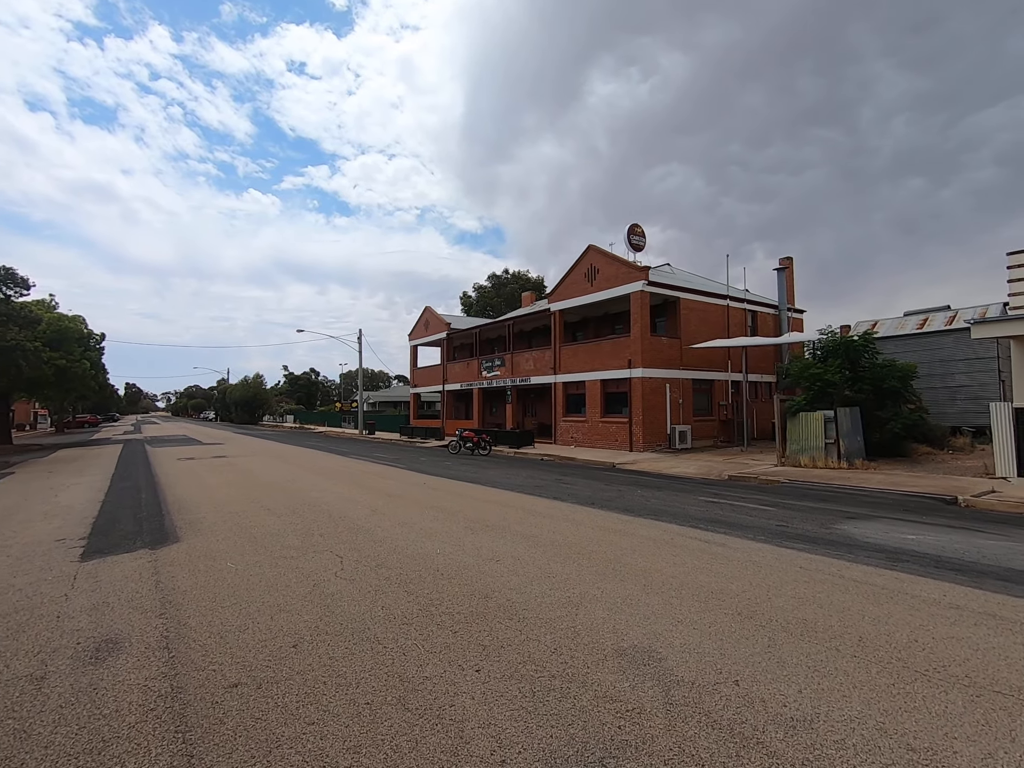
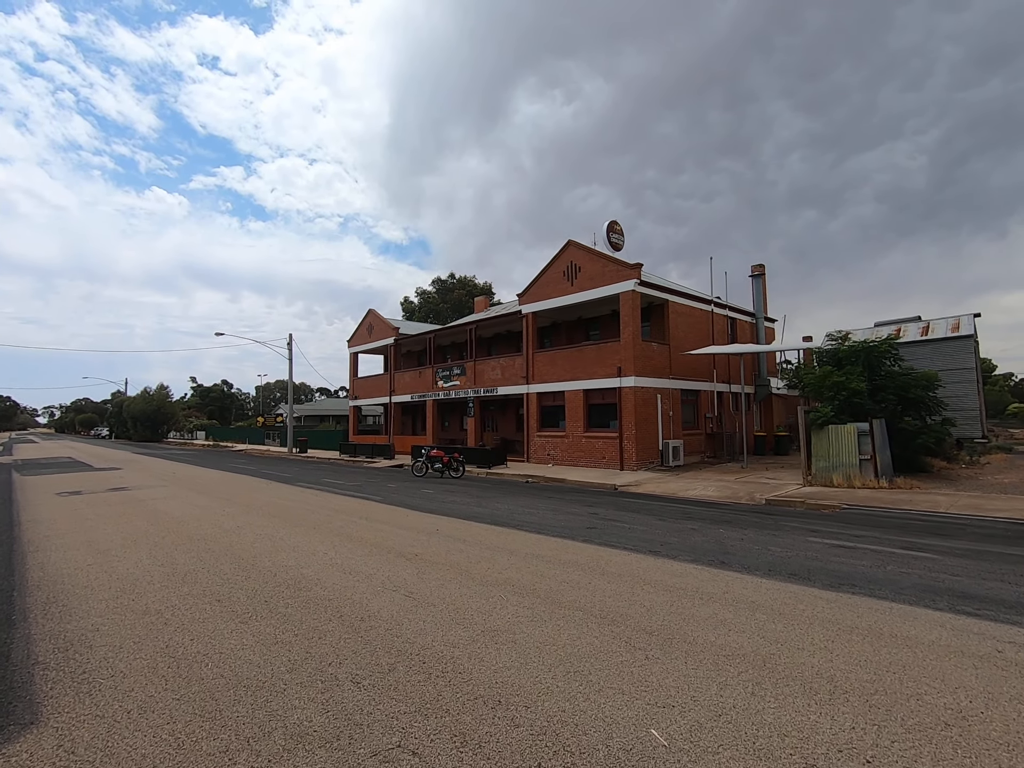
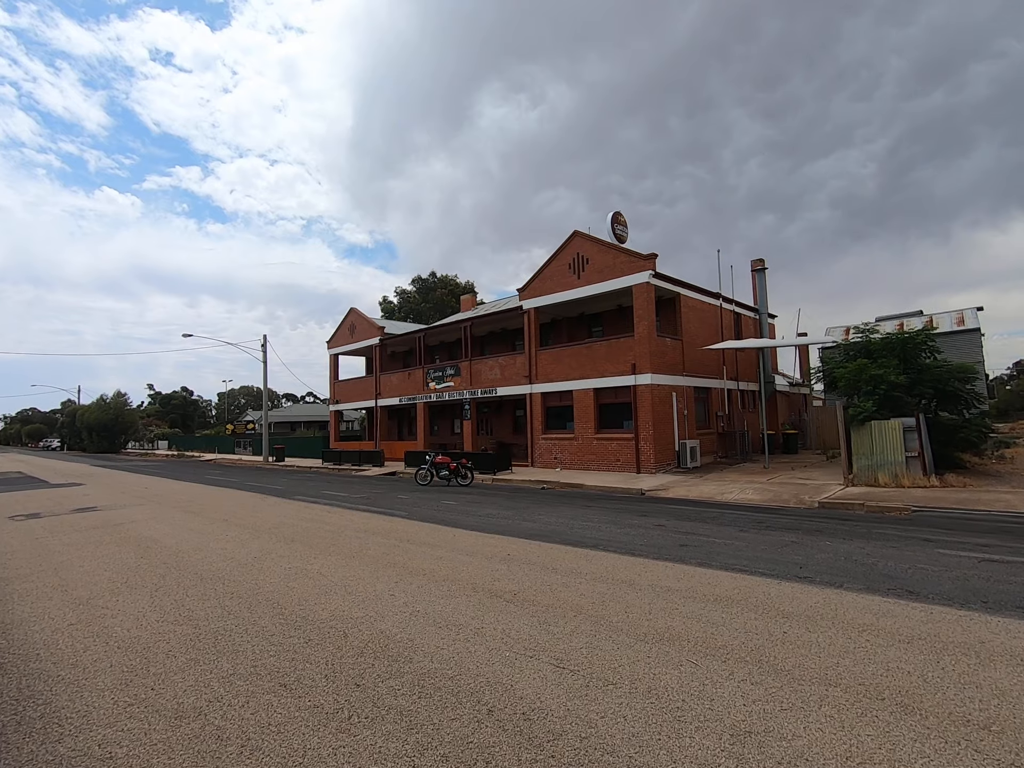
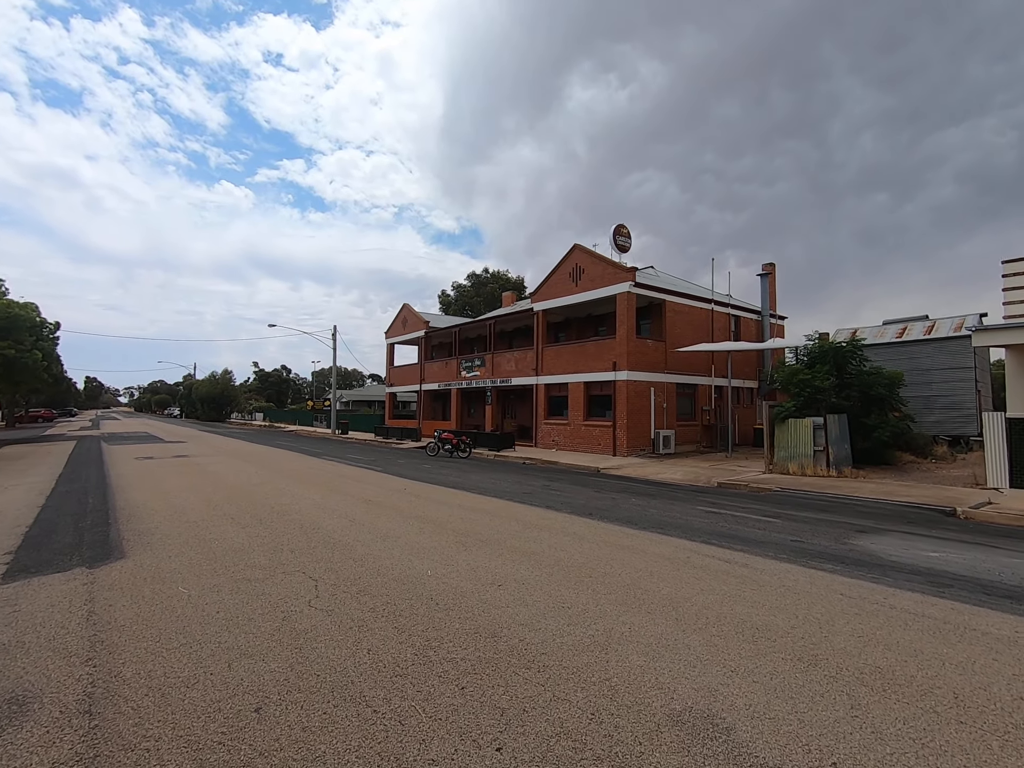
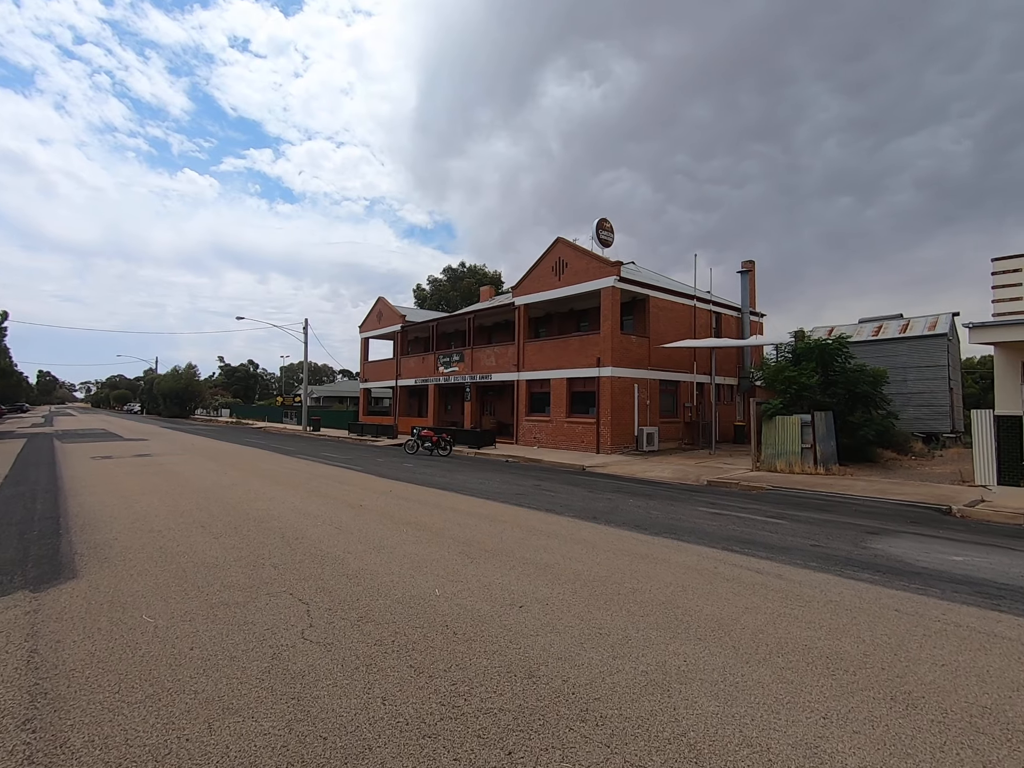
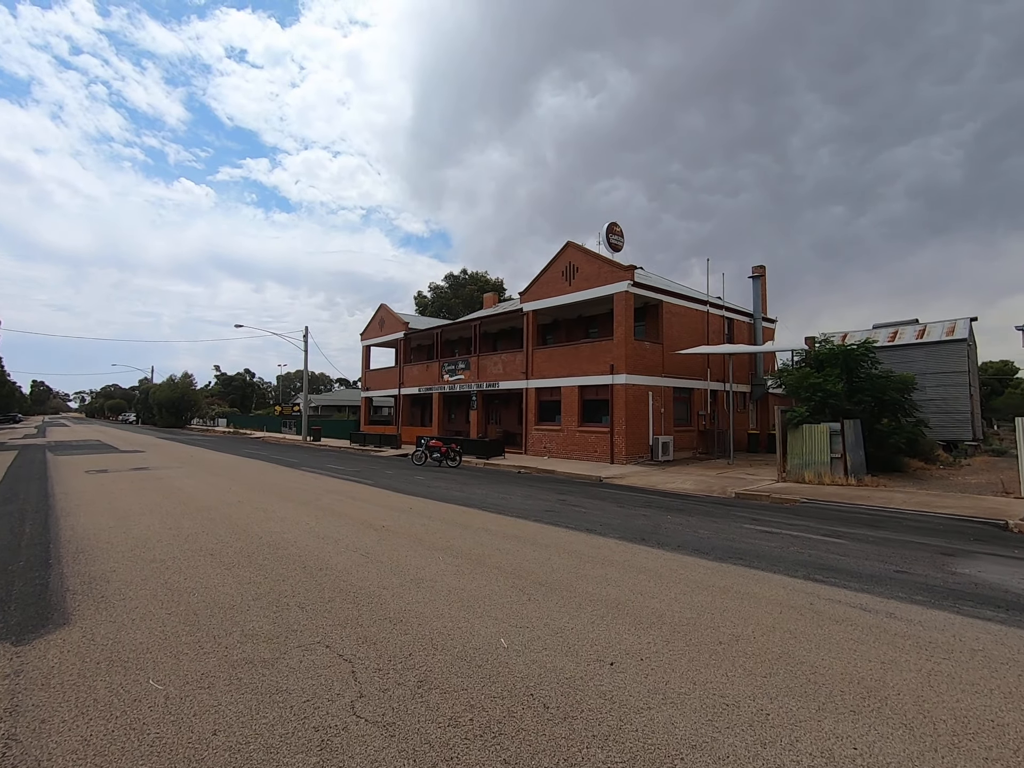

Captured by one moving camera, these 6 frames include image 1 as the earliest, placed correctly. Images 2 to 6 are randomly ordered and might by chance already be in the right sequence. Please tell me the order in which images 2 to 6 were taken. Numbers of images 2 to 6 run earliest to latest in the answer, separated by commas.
4, 5, 6, 2, 3
